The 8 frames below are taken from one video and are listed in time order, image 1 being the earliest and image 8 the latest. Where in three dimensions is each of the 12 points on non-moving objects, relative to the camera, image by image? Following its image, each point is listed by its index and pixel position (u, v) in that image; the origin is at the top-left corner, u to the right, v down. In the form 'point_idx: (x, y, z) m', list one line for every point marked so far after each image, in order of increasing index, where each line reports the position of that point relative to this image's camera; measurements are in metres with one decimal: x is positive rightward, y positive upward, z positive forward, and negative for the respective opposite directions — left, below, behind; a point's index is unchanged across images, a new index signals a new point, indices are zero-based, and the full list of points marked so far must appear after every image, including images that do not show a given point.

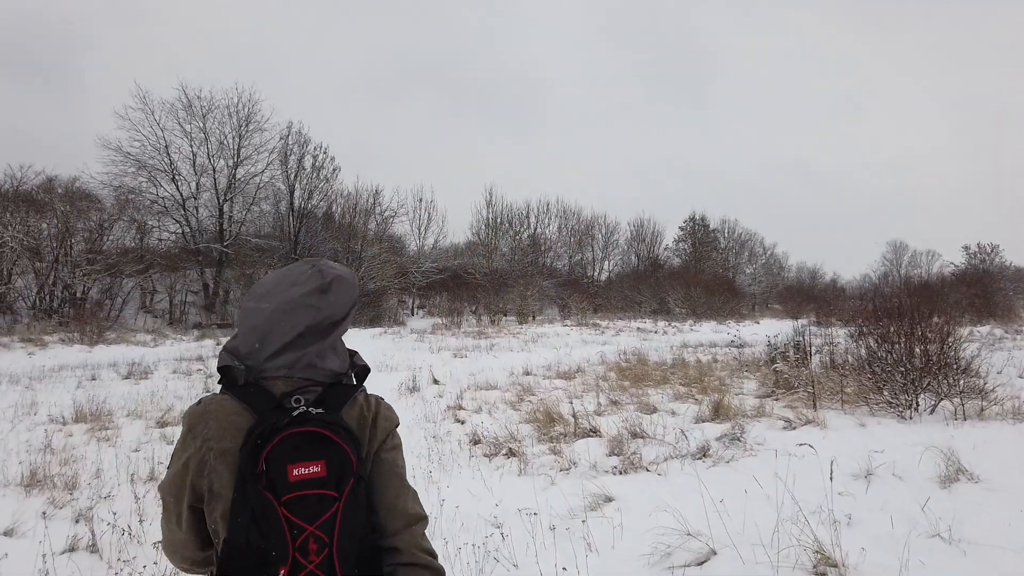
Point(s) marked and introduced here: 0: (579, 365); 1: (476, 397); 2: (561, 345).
0: (+1.2, -1.4, +13.4) m
1: (-0.5, -1.4, +9.6) m
2: (+1.3, -1.5, +19.6) m
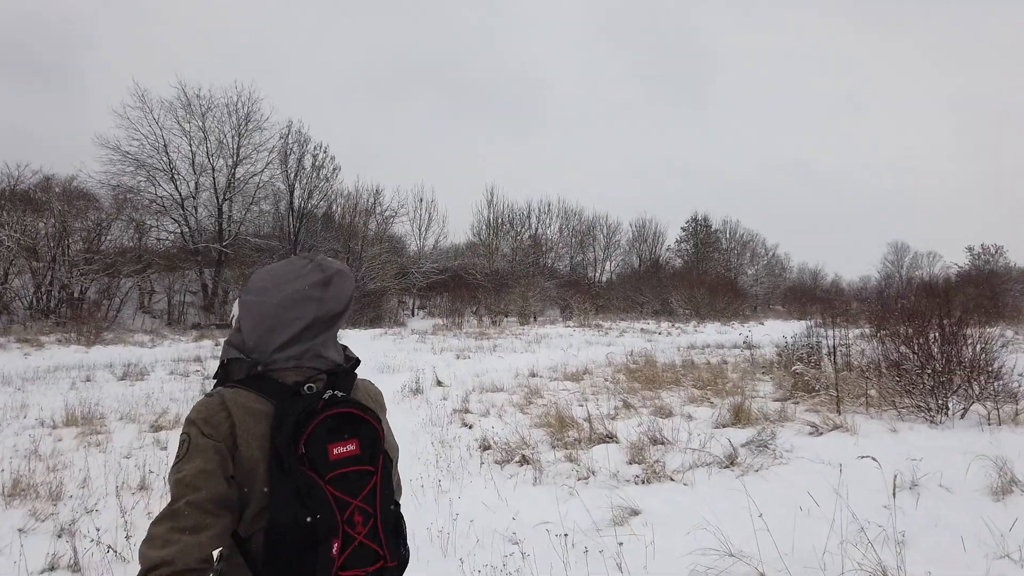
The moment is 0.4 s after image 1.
0: (+1.3, -1.4, +13.1) m
1: (-0.4, -1.4, +9.3) m
2: (+1.4, -1.5, +19.3) m
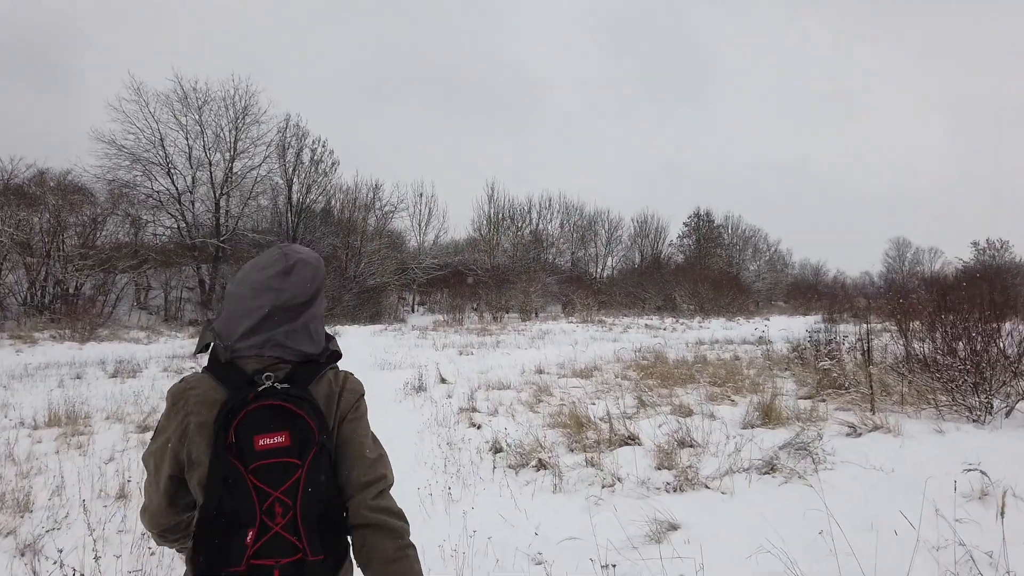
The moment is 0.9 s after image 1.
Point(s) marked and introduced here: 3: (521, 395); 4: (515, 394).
0: (+1.4, -1.3, +12.6) m
1: (-0.3, -1.3, +8.8) m
2: (+1.5, -1.4, +18.8) m
3: (+0.1, -1.3, +9.0) m
4: (0.0, -1.3, +9.1) m
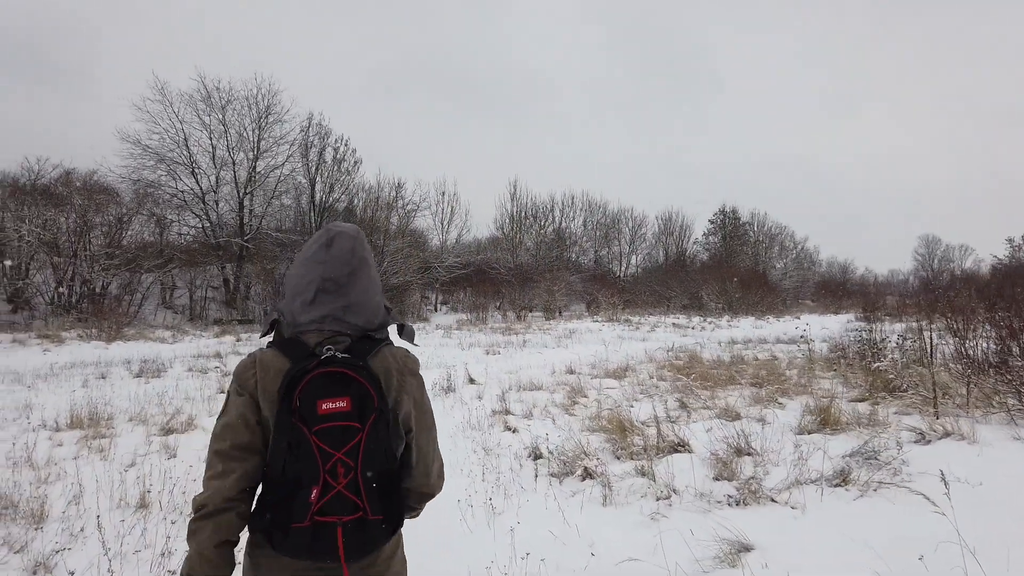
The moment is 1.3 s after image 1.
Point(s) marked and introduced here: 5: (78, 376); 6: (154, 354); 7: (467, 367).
0: (+1.9, -1.2, +12.2) m
1: (+0.1, -1.3, +8.5) m
2: (+2.1, -1.3, +18.5) m
3: (+0.5, -1.3, +8.7) m
4: (+0.4, -1.3, +8.8) m
5: (-7.2, -1.5, +12.2) m
6: (-8.5, -1.6, +17.6) m
7: (-0.7, -1.3, +12.3) m
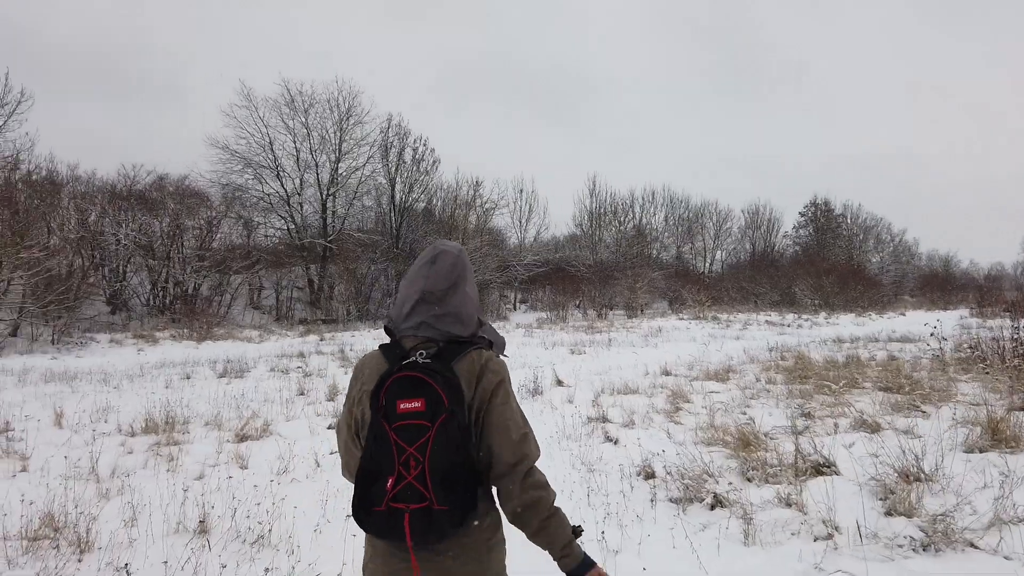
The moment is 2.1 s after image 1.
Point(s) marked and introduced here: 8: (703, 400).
0: (+3.3, -1.1, +11.3) m
1: (+1.1, -1.2, +7.7) m
2: (+4.2, -1.2, +17.4) m
3: (+1.5, -1.2, +7.9) m
4: (+1.5, -1.2, +8.0) m
5: (-5.7, -1.5, +12.2) m
6: (-6.5, -1.6, +17.7) m
7: (+0.7, -1.2, +11.6) m
8: (+2.0, -1.2, +7.8) m
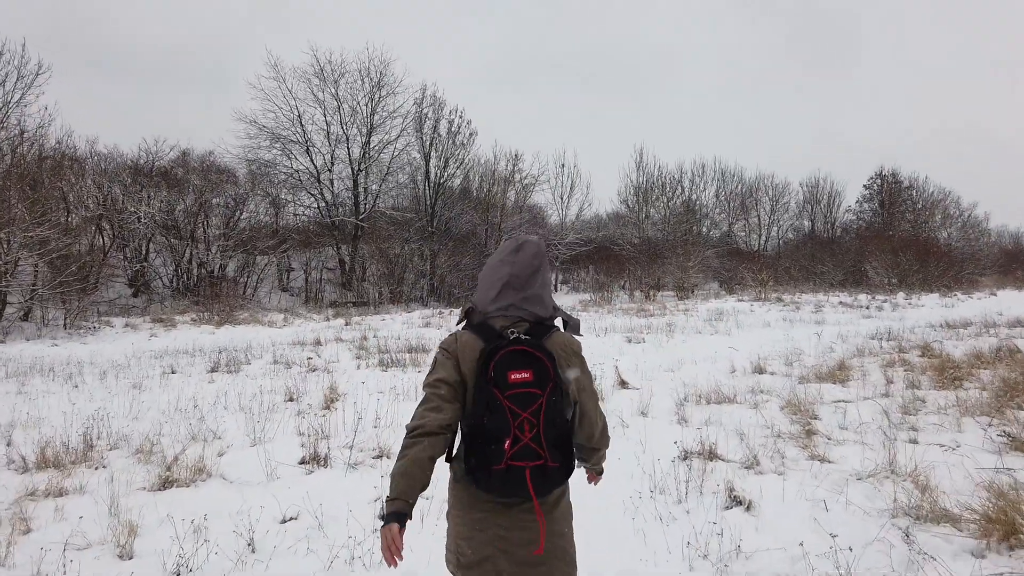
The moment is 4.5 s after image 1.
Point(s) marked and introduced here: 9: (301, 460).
0: (+3.9, -0.8, +8.9) m
1: (+1.5, -1.0, +5.5) m
2: (+5.1, -0.8, +15.0) m
3: (+1.9, -1.0, +5.6) m
4: (+1.9, -1.0, +5.8) m
5: (-5.1, -1.1, +10.3) m
6: (-5.5, -1.1, +15.8) m
7: (+1.3, -0.9, +9.4) m
8: (+2.4, -0.9, +5.5) m
9: (-1.3, -1.0, +4.5) m
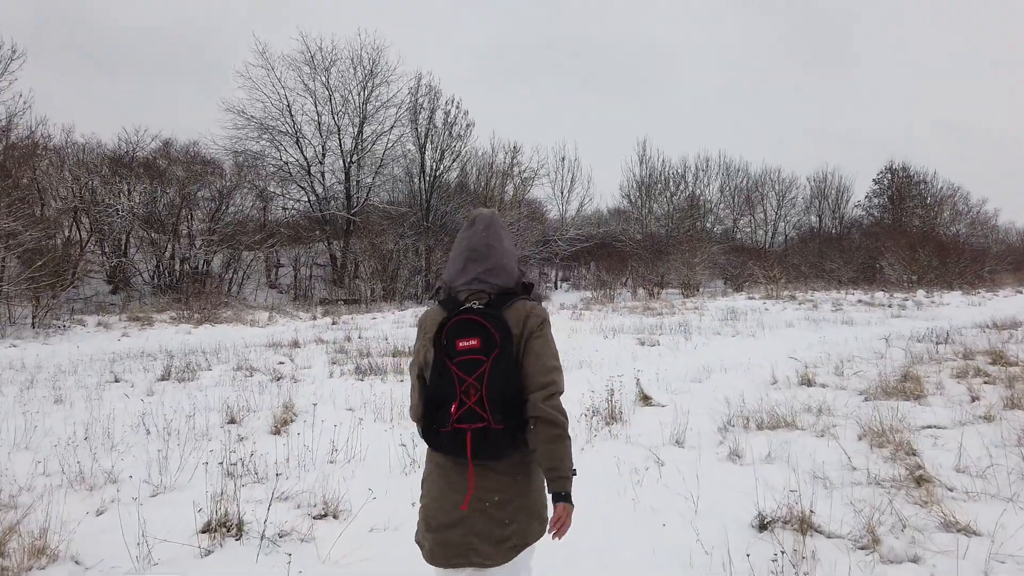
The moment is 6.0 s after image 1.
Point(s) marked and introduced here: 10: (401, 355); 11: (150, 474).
0: (+3.9, -0.8, +7.5) m
1: (+1.5, -0.9, +4.1) m
2: (+5.0, -0.7, +13.6) m
3: (+1.9, -0.9, +4.2) m
4: (+1.9, -0.9, +4.4) m
5: (-5.1, -1.1, +8.9) m
6: (-5.6, -1.0, +14.4) m
7: (+1.3, -0.9, +8.0) m
8: (+2.4, -0.9, +4.1) m
9: (-1.3, -1.0, +3.1) m
10: (-1.6, -0.9, +10.5) m
11: (-2.0, -1.0, +4.0) m
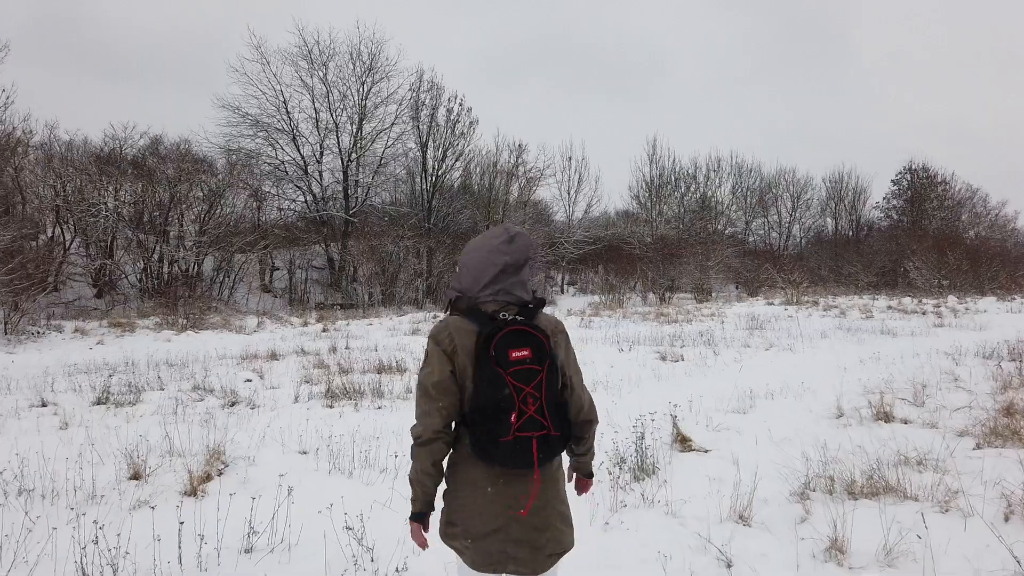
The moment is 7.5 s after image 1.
0: (+3.9, -0.9, +6.1) m
1: (+1.5, -1.0, +2.7) m
2: (+5.1, -0.8, +12.2) m
3: (+1.9, -1.0, +2.8) m
4: (+1.8, -1.0, +2.9) m
5: (-5.1, -1.1, +7.6) m
6: (-5.5, -1.1, +13.1) m
7: (+1.3, -0.9, +6.6) m
8: (+2.4, -1.0, +2.7) m
9: (-1.3, -1.0, +1.7) m
10: (-1.5, -1.0, +9.1) m
11: (-2.0, -1.1, +2.6) m
